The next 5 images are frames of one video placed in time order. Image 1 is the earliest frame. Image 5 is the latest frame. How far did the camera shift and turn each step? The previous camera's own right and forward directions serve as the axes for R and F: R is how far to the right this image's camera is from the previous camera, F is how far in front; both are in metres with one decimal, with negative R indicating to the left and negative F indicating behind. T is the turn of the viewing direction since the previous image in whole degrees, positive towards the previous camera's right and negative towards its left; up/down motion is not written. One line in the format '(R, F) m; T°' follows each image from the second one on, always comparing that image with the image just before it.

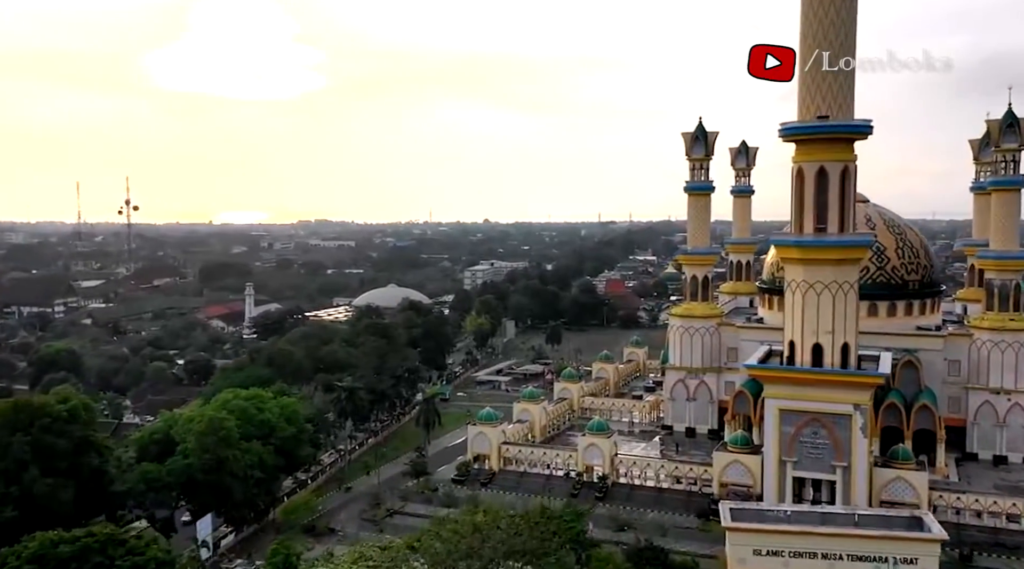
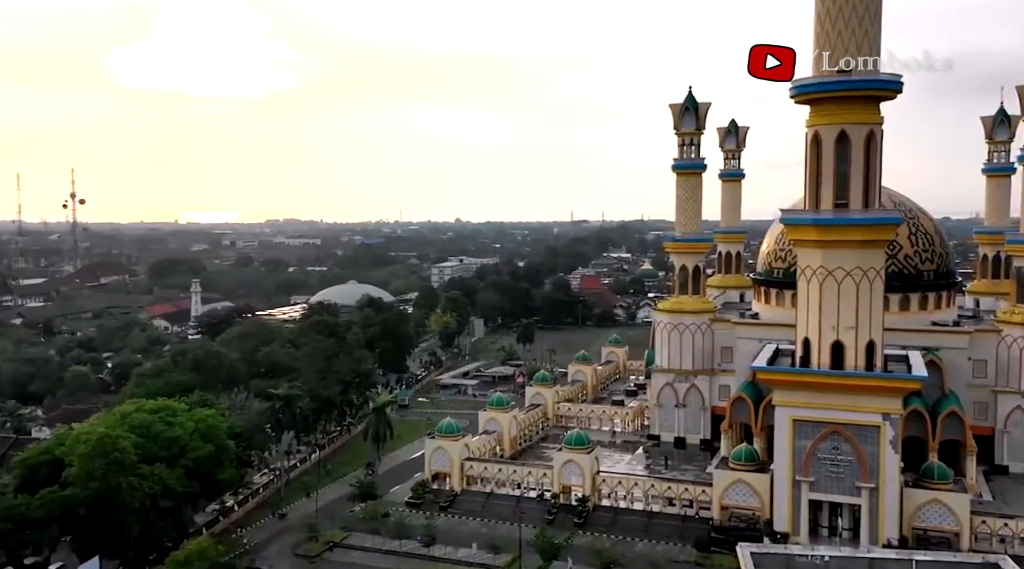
(+0.2, +4.3) m; +2°
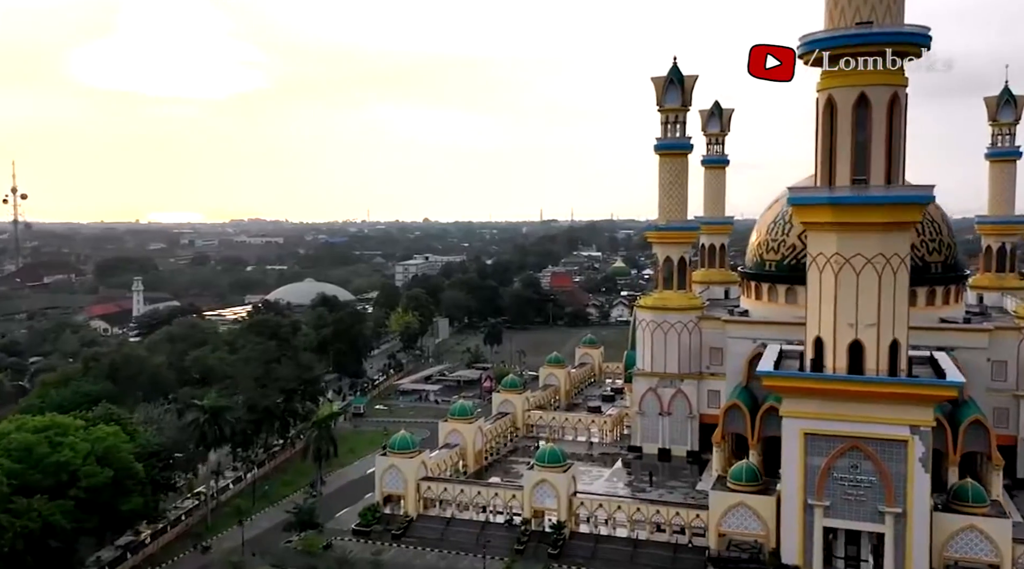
(+0.1, +3.4) m; +2°
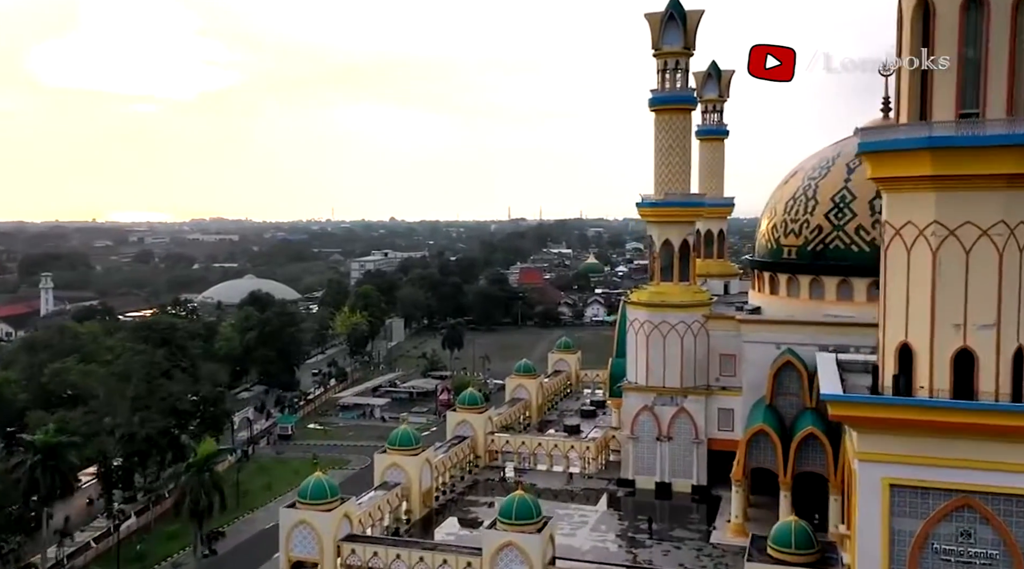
(+0.3, +6.0) m; +2°
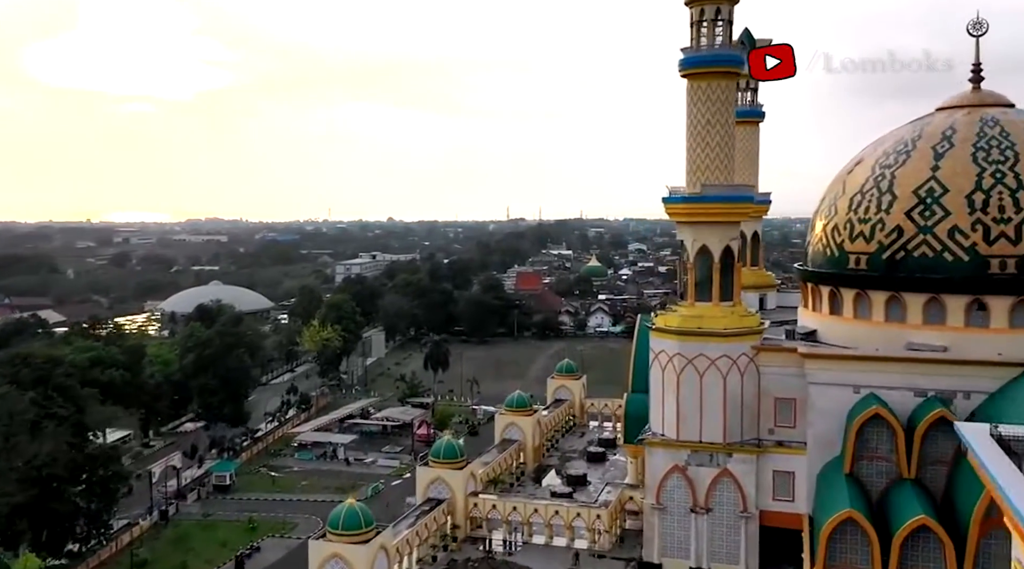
(+0.2, +5.4) m; 0°
